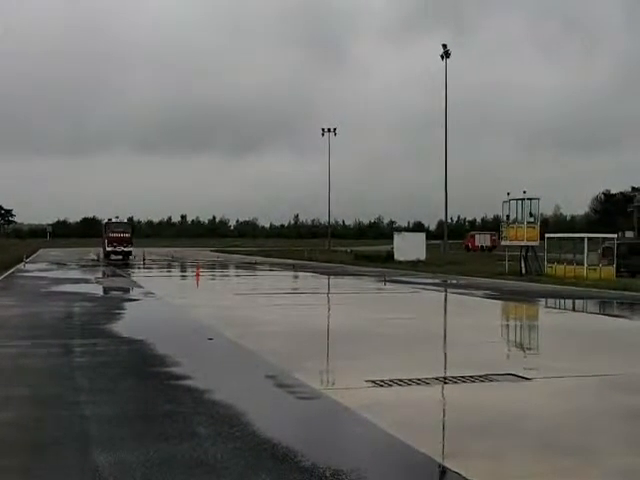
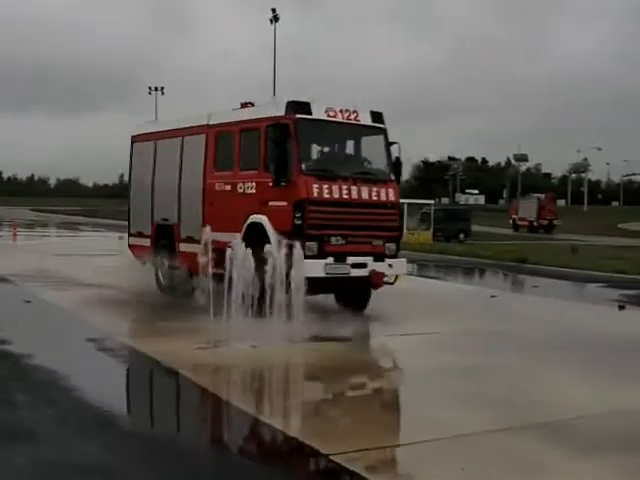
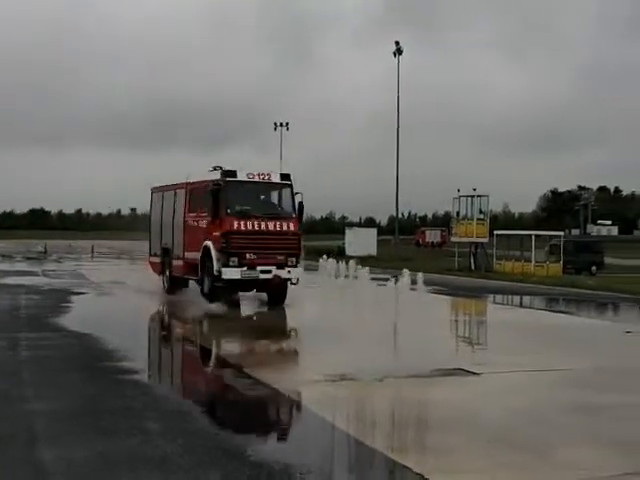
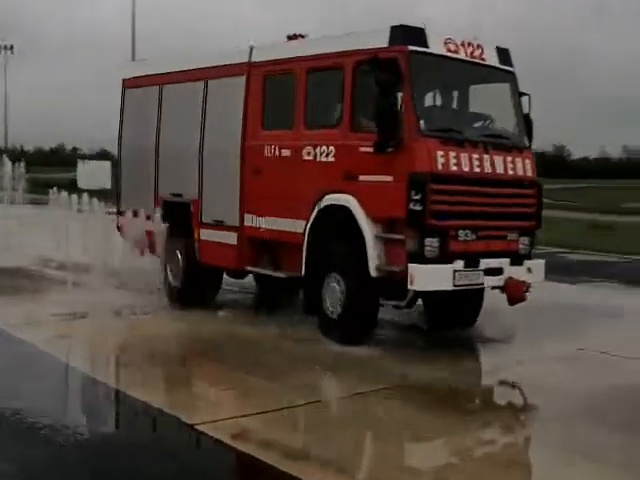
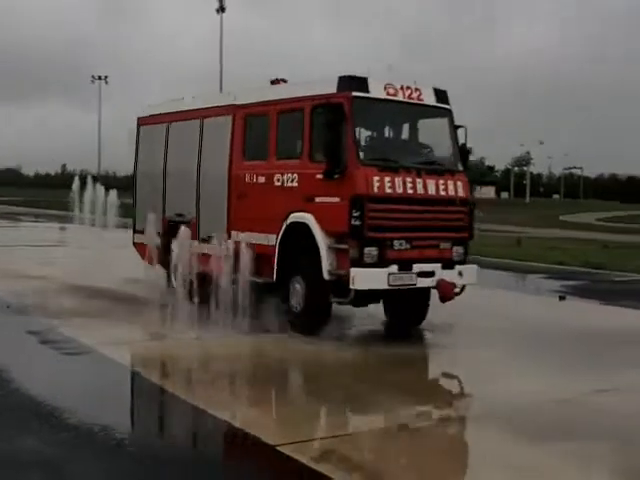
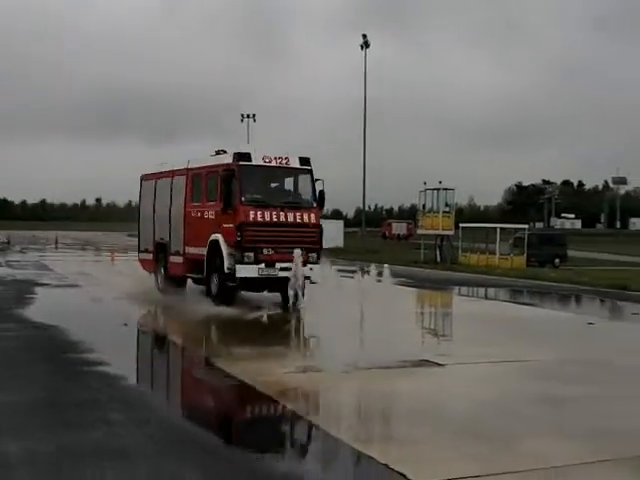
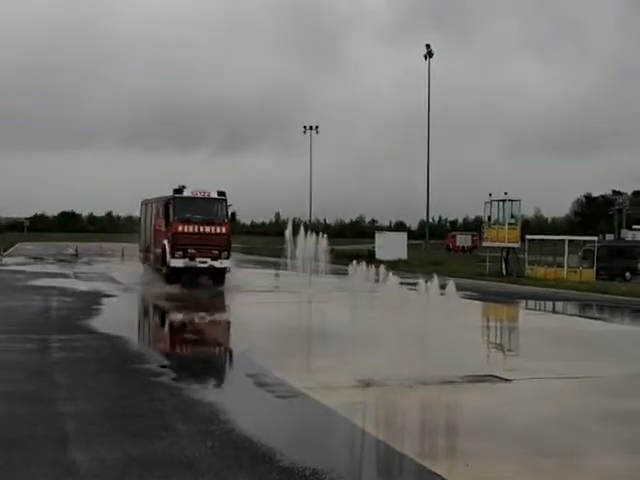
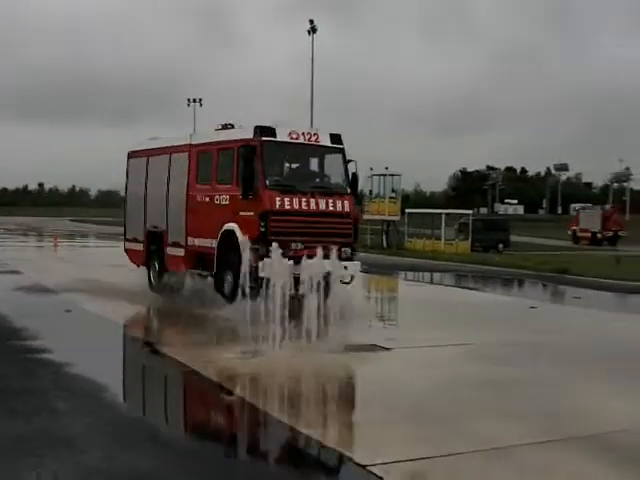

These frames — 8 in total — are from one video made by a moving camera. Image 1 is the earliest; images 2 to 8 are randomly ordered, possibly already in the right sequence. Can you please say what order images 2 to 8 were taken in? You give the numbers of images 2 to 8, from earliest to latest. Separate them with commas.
7, 3, 6, 8, 2, 5, 4
